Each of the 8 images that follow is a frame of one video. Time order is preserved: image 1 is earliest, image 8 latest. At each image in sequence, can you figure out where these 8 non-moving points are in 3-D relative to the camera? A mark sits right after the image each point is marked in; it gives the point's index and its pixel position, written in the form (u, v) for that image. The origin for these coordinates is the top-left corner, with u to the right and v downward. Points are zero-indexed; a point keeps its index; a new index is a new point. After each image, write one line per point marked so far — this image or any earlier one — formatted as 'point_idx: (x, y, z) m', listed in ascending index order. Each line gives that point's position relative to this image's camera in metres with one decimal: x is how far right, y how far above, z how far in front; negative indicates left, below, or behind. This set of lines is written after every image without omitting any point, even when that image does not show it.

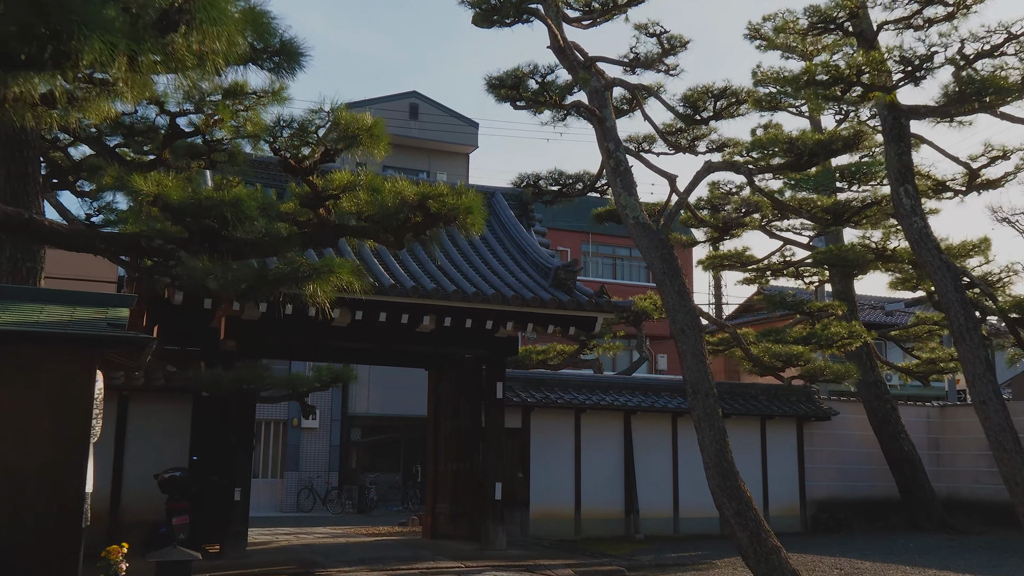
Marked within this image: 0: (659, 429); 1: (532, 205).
0: (+2.2, -2.1, +14.8) m
1: (+0.3, +1.2, +13.7) m
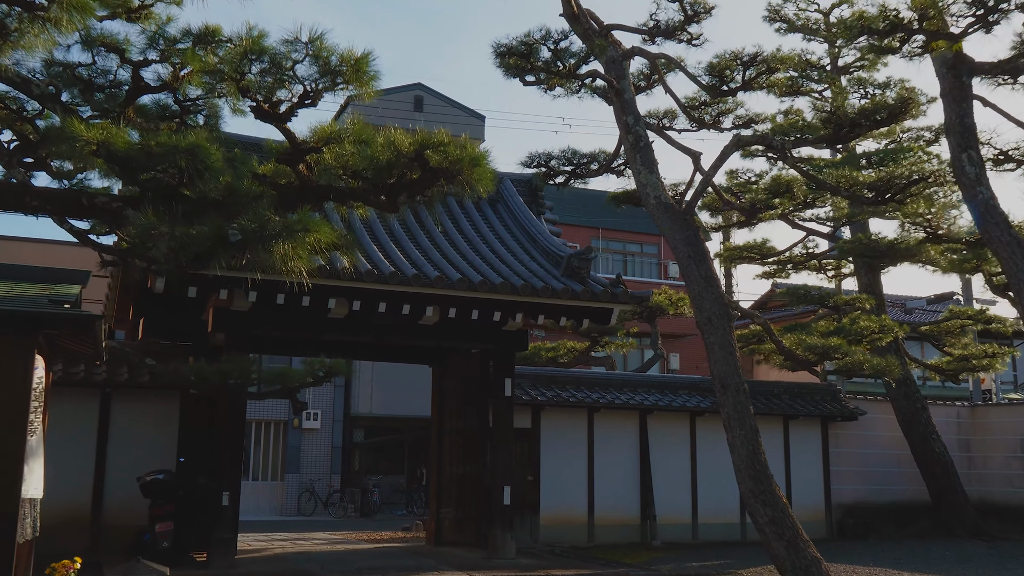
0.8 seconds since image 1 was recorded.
0: (+2.4, -2.0, +14.0) m
1: (+0.4, +1.3, +12.9) m
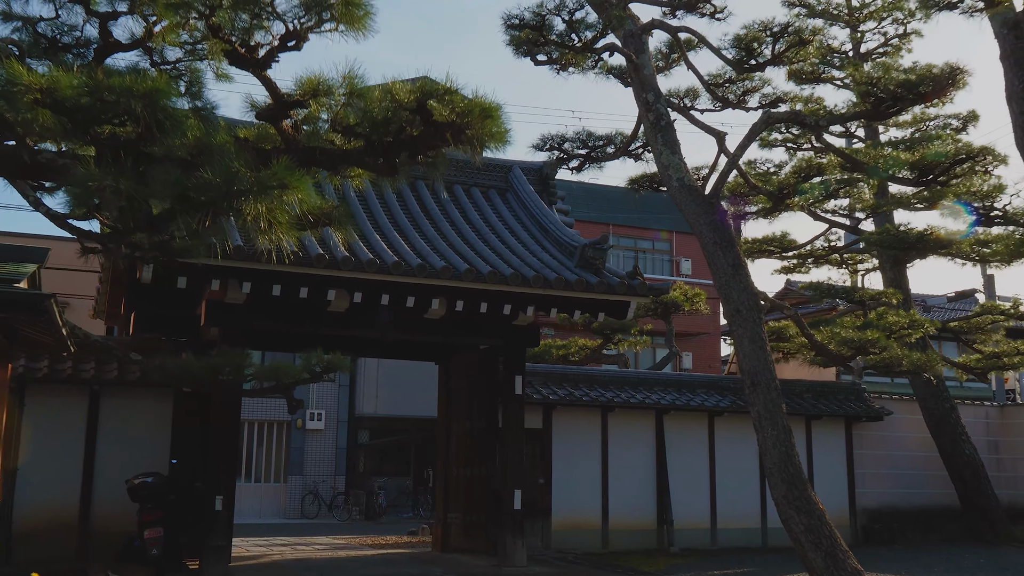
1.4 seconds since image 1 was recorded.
0: (+2.5, -2.0, +13.4) m
1: (+0.5, +1.4, +12.3) m
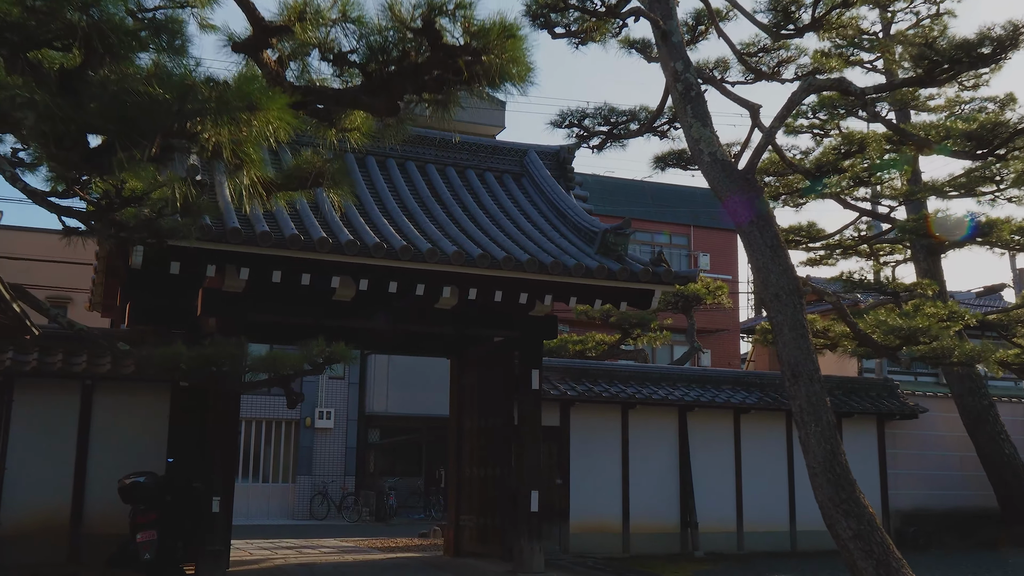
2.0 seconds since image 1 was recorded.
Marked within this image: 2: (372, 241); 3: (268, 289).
0: (+2.7, -1.8, +12.8) m
1: (+0.7, +1.5, +11.7) m
2: (-1.2, +0.4, +8.4) m
3: (-2.2, 0.0, +8.7) m
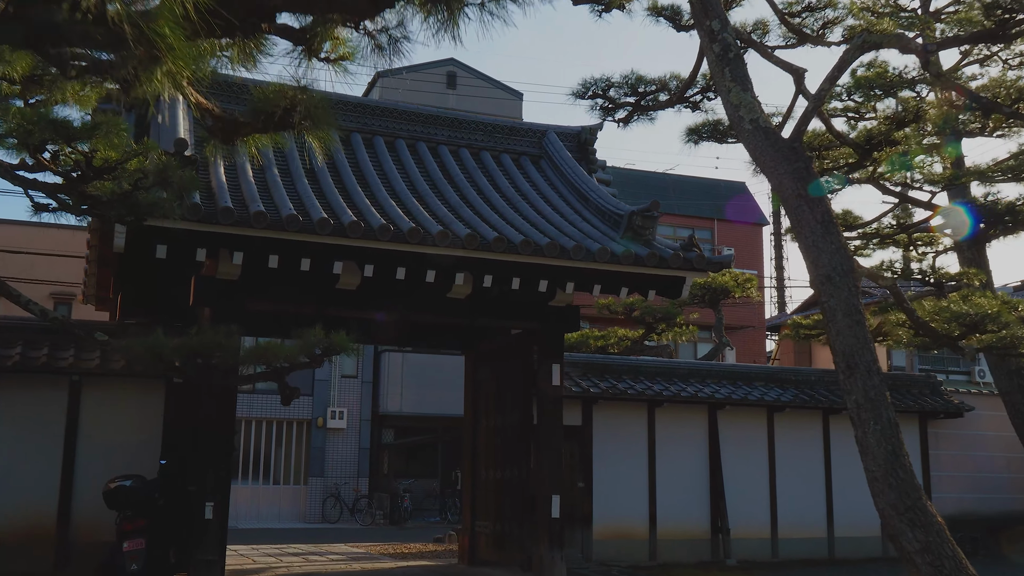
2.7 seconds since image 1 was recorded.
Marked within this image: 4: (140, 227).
0: (+3.0, -1.7, +12.0) m
1: (+0.9, +1.6, +10.9) m
2: (-1.1, +0.5, +7.7) m
3: (-2.0, +0.1, +8.0) m
4: (-2.7, +0.4, +6.9) m
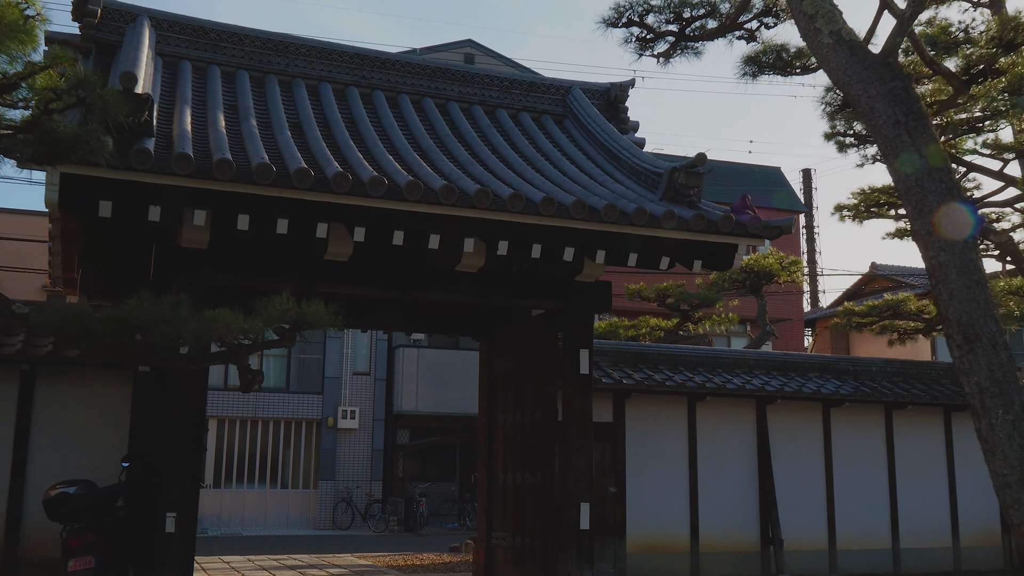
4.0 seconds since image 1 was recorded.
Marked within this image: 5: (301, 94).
0: (+3.2, -1.5, +10.6) m
1: (+1.1, +1.8, +9.6) m
2: (-0.9, +0.7, +6.4) m
3: (-1.9, +0.3, +6.7) m
4: (-2.6, +0.6, +5.6) m
5: (-1.8, +1.6, +8.2) m
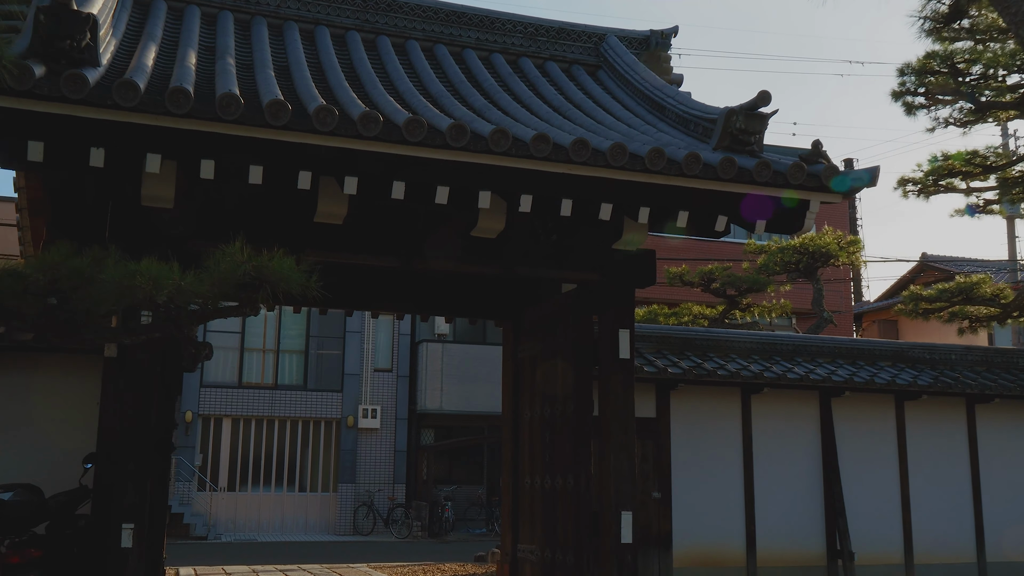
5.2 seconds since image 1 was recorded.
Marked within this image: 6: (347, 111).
0: (+3.5, -1.3, +9.3) m
1: (+1.3, +2.0, +8.4) m
2: (-0.8, +0.9, +5.2) m
3: (-1.8, +0.5, +5.6) m
4: (-2.5, +0.8, +4.5) m
5: (-1.6, +1.8, +7.0) m
6: (-0.9, +1.0, +5.4) m
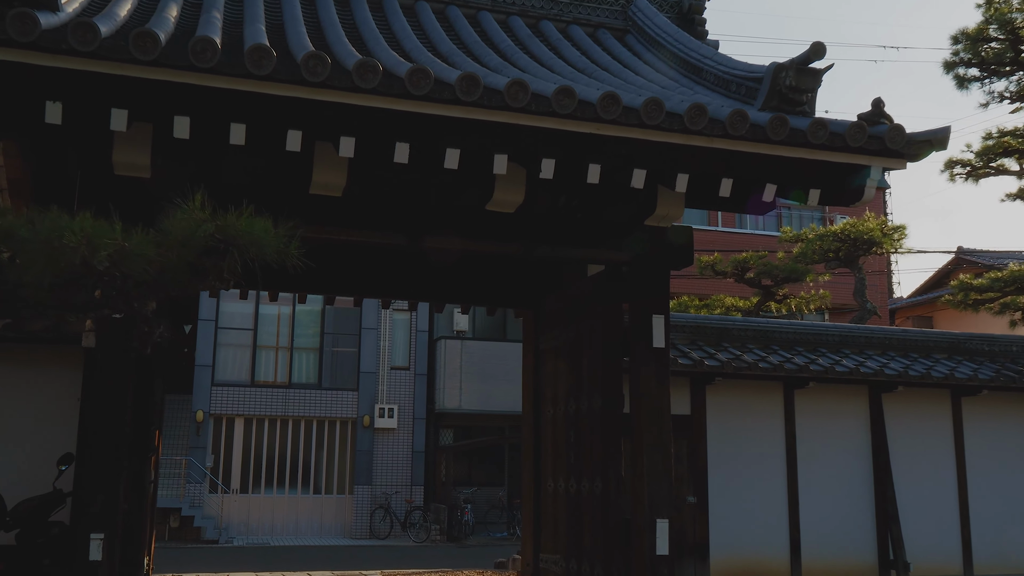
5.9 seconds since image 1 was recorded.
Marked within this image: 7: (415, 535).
0: (+3.7, -1.1, +8.5) m
1: (+1.5, +2.2, +7.7) m
2: (-0.7, +1.1, +4.5) m
3: (-1.7, +0.6, +5.0) m
4: (-2.4, +0.9, +3.9) m
5: (-1.5, +1.9, +6.4) m
6: (-0.8, +1.1, +4.7) m
7: (-1.8, -4.6, +18.2) m
